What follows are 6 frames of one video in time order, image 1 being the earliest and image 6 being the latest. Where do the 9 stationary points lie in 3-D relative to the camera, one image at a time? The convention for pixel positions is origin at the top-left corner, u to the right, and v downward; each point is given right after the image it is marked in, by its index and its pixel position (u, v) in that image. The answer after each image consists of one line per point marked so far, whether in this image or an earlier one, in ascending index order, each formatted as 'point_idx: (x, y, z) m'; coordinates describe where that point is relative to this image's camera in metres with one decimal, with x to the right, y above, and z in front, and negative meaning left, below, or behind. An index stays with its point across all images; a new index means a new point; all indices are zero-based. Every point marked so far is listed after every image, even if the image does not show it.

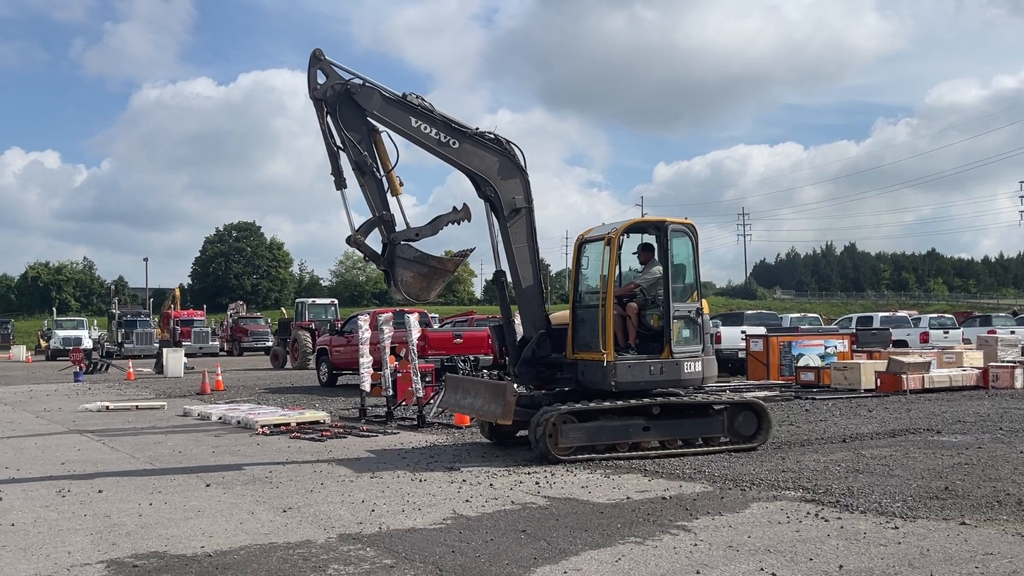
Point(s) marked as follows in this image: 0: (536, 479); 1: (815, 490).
0: (+0.2, -1.5, +8.3) m
1: (+2.2, -1.5, +7.4) m
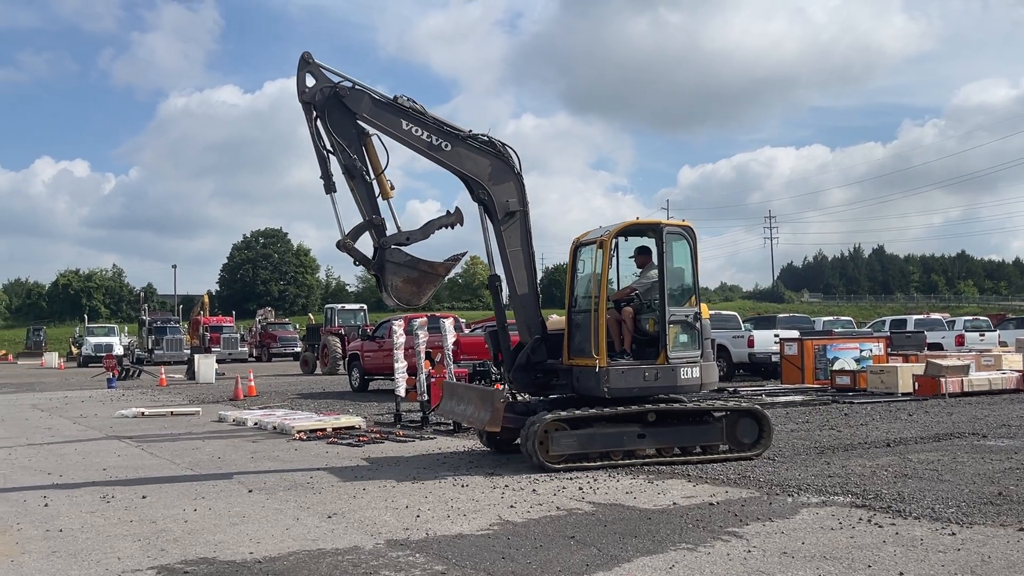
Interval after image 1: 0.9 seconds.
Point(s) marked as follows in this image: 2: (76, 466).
0: (+0.5, -1.6, +8.2) m
1: (+2.5, -1.5, +7.3) m
2: (-4.5, -1.9, +10.6) m
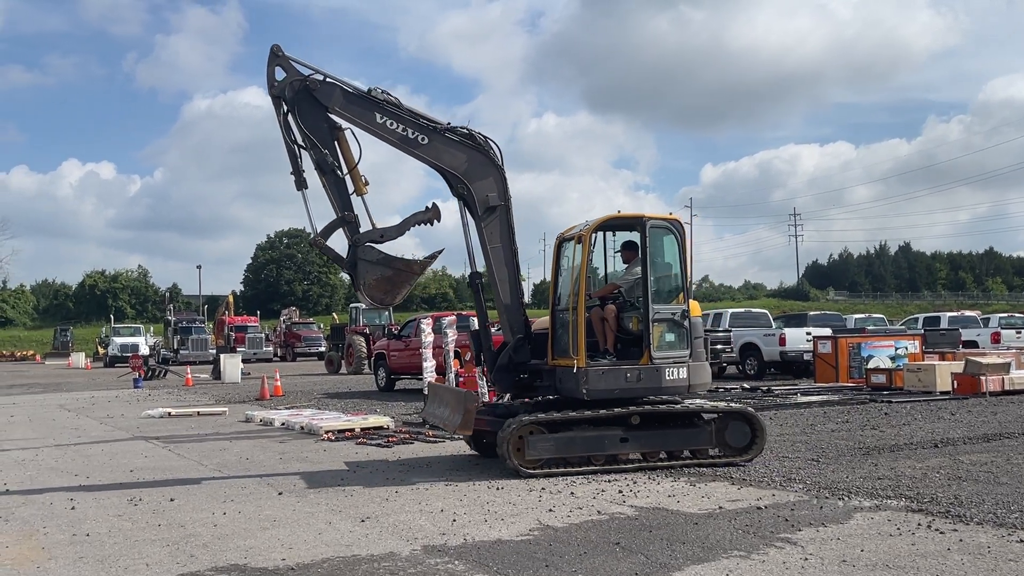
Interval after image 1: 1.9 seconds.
0: (+0.8, -1.5, +7.9) m
1: (+2.8, -1.4, +7.0) m
2: (-4.2, -1.8, +10.5) m
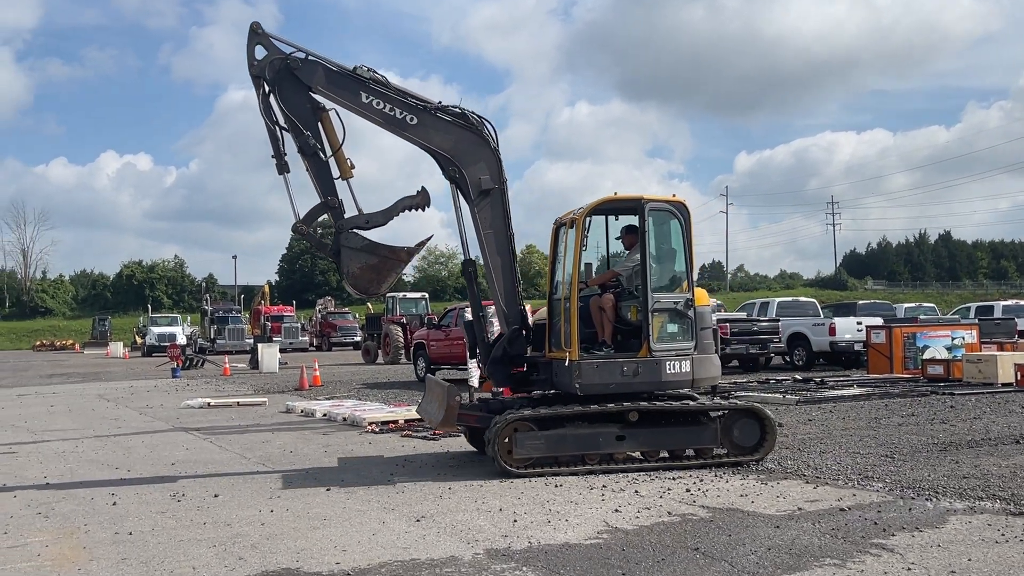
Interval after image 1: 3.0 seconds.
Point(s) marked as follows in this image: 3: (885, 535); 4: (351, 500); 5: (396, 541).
0: (+1.3, -1.4, +7.5) m
1: (+3.2, -1.3, +6.5) m
2: (-3.7, -1.7, +10.2) m
3: (+2.1, -1.4, +5.7) m
4: (-1.2, -1.5, +7.3) m
5: (-0.7, -1.5, +5.9) m
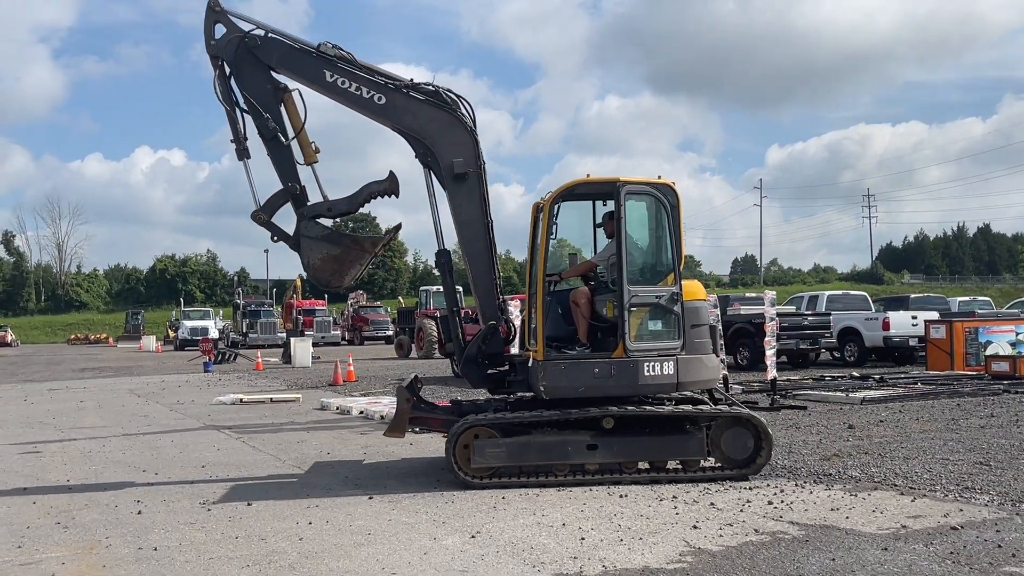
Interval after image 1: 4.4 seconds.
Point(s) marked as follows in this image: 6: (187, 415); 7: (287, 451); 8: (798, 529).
0: (+1.7, -1.4, +6.7) m
1: (+3.6, -1.3, +5.7) m
2: (-3.2, -1.6, +9.6) m
3: (+2.4, -1.3, +4.9) m
4: (-0.7, -1.5, +6.7) m
5: (-0.3, -1.4, +5.3) m
6: (-4.6, -1.8, +14.5) m
7: (-2.3, -1.6, +10.2) m
8: (+1.6, -1.4, +5.8) m
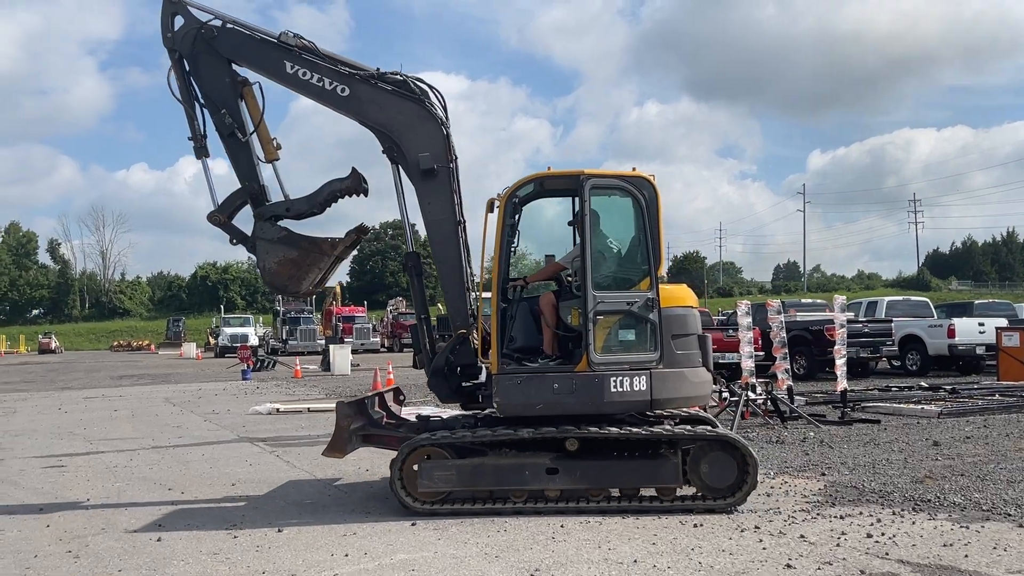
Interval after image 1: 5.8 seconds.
0: (+2.0, -1.4, +5.9) m
1: (+3.9, -1.3, +4.8) m
2: (-2.7, -1.7, +9.0) m
3: (+2.7, -1.3, +4.1) m
4: (-0.4, -1.5, +5.9) m
5: (0.0, -1.4, +4.5) m
6: (-4.0, -1.9, +13.9) m
7: (-1.8, -1.7, +9.6) m
8: (+1.9, -1.4, +5.0) m
